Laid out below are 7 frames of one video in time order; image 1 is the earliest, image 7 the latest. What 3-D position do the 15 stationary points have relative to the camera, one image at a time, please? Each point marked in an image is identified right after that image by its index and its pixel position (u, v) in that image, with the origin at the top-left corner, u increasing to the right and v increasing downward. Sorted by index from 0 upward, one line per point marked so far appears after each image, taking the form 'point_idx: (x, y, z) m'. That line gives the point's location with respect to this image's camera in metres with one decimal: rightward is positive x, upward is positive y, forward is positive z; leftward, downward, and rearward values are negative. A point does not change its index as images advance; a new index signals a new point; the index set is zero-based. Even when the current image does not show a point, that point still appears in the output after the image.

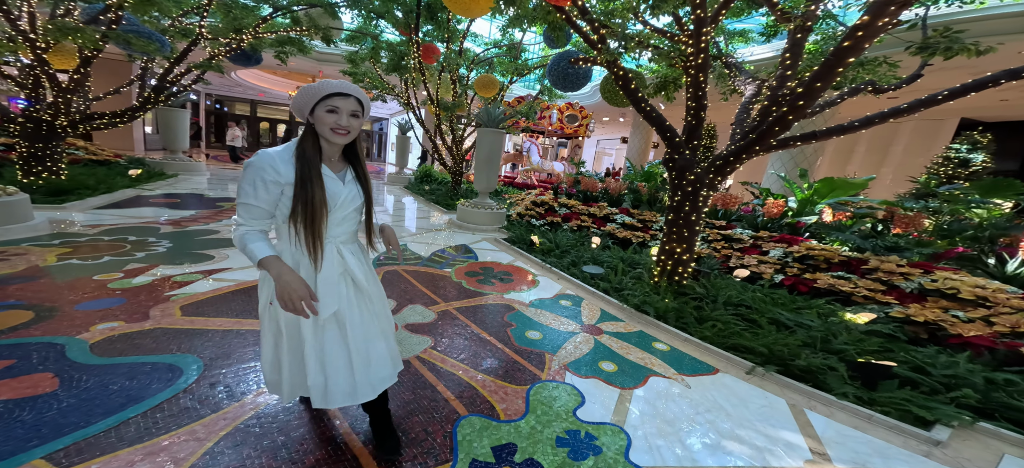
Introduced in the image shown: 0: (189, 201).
0: (-5.1, +0.5, +5.8) m
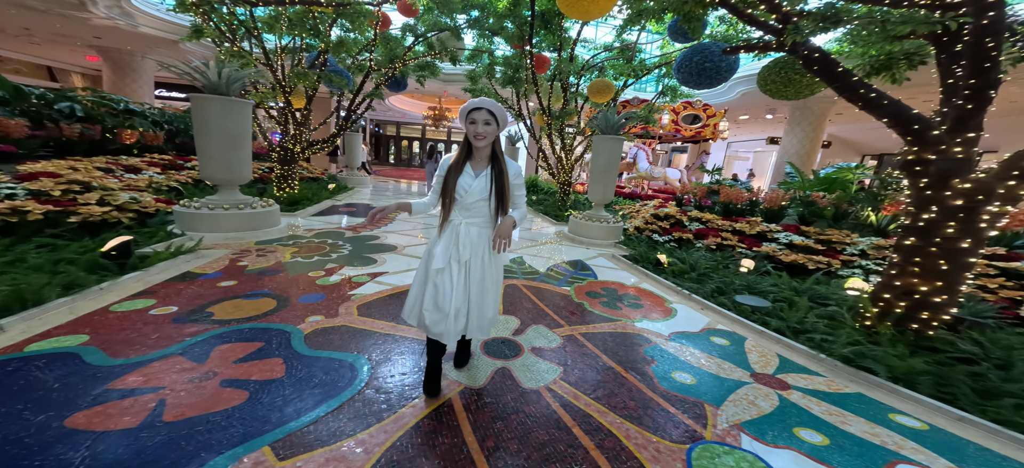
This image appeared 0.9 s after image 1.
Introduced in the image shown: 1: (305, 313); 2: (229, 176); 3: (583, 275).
0: (-3.1, +0.5, +6.8) m
1: (-1.4, -0.5, +2.3) m
2: (-3.1, +0.6, +3.8) m
3: (+0.7, -0.4, +3.4) m
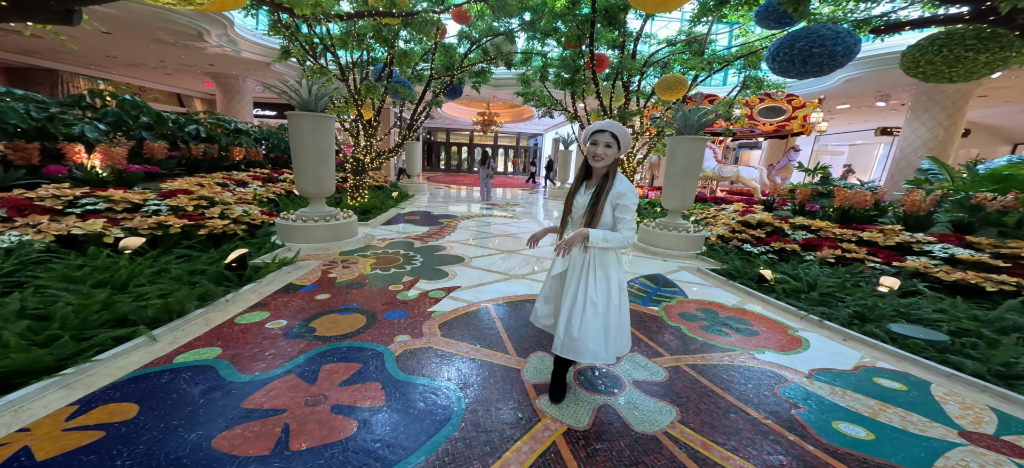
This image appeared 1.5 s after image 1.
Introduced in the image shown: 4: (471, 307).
0: (-1.8, +0.3, +7.0) m
1: (-0.8, -0.6, +2.3) m
2: (-2.3, +0.5, +4.0) m
3: (+1.4, -0.5, +3.1) m
4: (-0.3, -0.6, +2.7) m
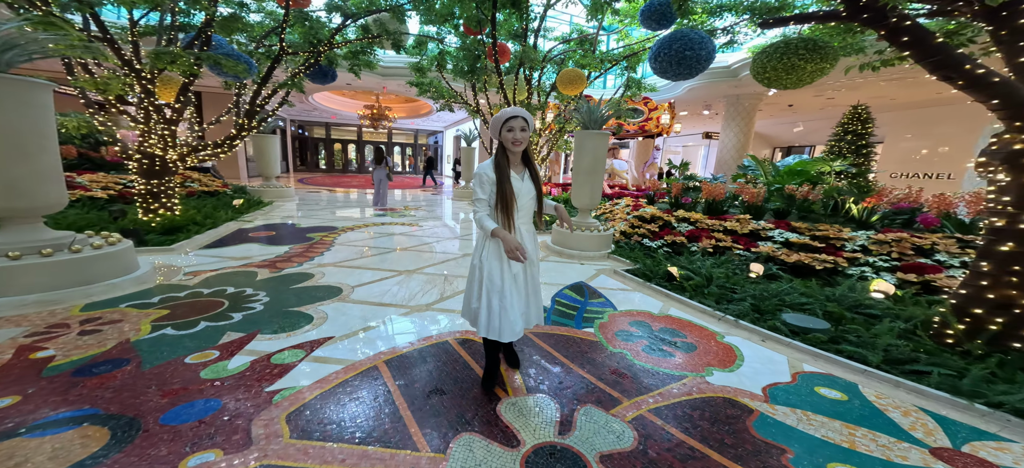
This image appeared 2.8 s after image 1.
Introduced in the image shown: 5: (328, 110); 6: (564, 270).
0: (-3.8, 0.0, +5.3) m
1: (-1.2, -0.8, +1.3) m
2: (-3.3, +0.2, +2.4) m
3: (+0.7, -0.5, +2.8) m
4: (-0.8, -0.7, +1.9) m
5: (-10.5, +6.6, +19.0) m
6: (+0.6, -0.4, +3.6) m
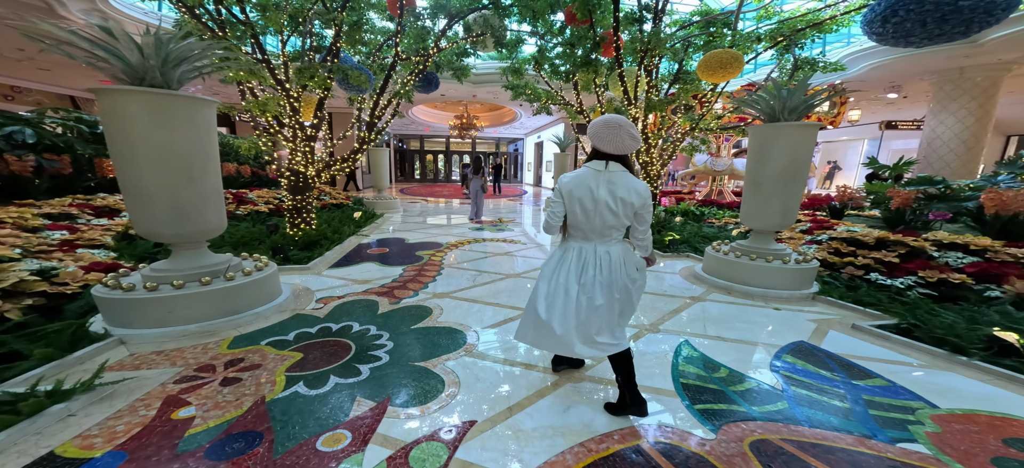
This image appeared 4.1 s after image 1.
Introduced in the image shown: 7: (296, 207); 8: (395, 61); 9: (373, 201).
0: (-2.0, -0.2, +5.3) m
1: (-0.4, -1.0, +0.7) m
2: (-2.2, 0.0, +2.3) m
3: (+1.7, -0.8, +1.8) m
4: (0.0, -1.0, +1.2) m
5: (-5.1, +6.2, +20.3) m
6: (+1.8, -0.6, +2.6) m
7: (-3.3, +0.4, +5.3) m
8: (-1.7, +2.6, +5.4) m
9: (-4.0, +0.9, +9.8) m
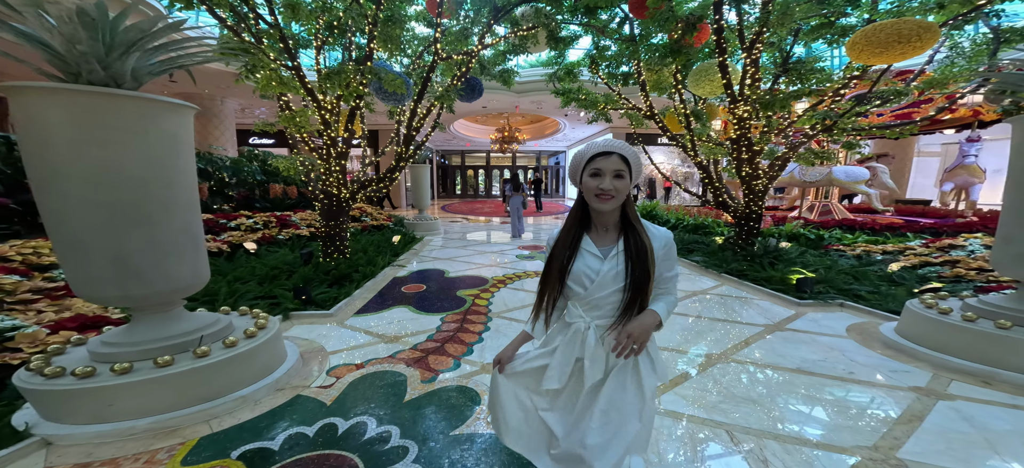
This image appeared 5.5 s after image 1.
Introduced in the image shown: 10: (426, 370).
0: (-1.2, -0.6, +4.5) m
1: (-0.2, -1.2, -0.2) m
2: (-1.7, -0.3, +1.6) m
3: (+2.1, -1.0, +0.6) m
4: (+0.4, -1.2, +0.2) m
5: (-2.7, +5.1, +20.0) m
6: (+2.3, -0.9, +1.4) m
7: (-2.5, 0.0, +4.7) m
8: (-0.9, +2.2, +4.7) m
9: (-2.7, +0.3, +9.3) m
10: (-0.5, -0.9, +2.4) m
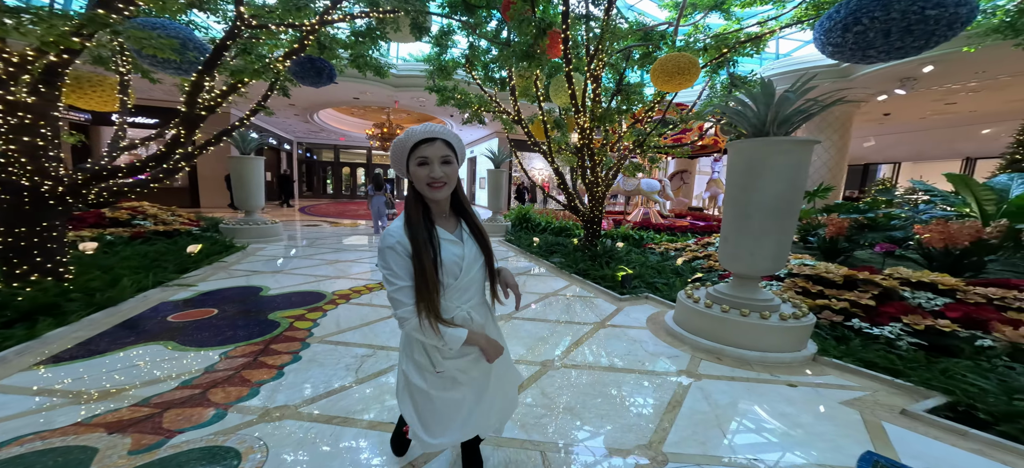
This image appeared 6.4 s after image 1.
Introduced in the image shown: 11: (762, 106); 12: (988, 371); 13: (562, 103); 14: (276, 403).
0: (-3.1, -0.7, +3.4) m
1: (-0.5, -1.2, -0.7) m
2: (-2.6, -0.3, +0.5) m
3: (+1.3, -1.0, +0.9) m
4: (-0.2, -1.2, 0.0) m
5: (-10.0, +4.8, +17.5) m
6: (+1.2, -0.9, +1.7) m
7: (-4.5, -0.2, +3.2) m
8: (-3.0, +2.1, +3.7) m
9: (-6.2, +0.1, +7.4) m
10: (-1.8, -0.9, +1.7) m
11: (+1.4, +0.8, +2.5) m
12: (+2.4, -0.8, +1.8) m
13: (+0.4, +1.8, +4.8) m
14: (-1.5, -0.9, +2.0) m
